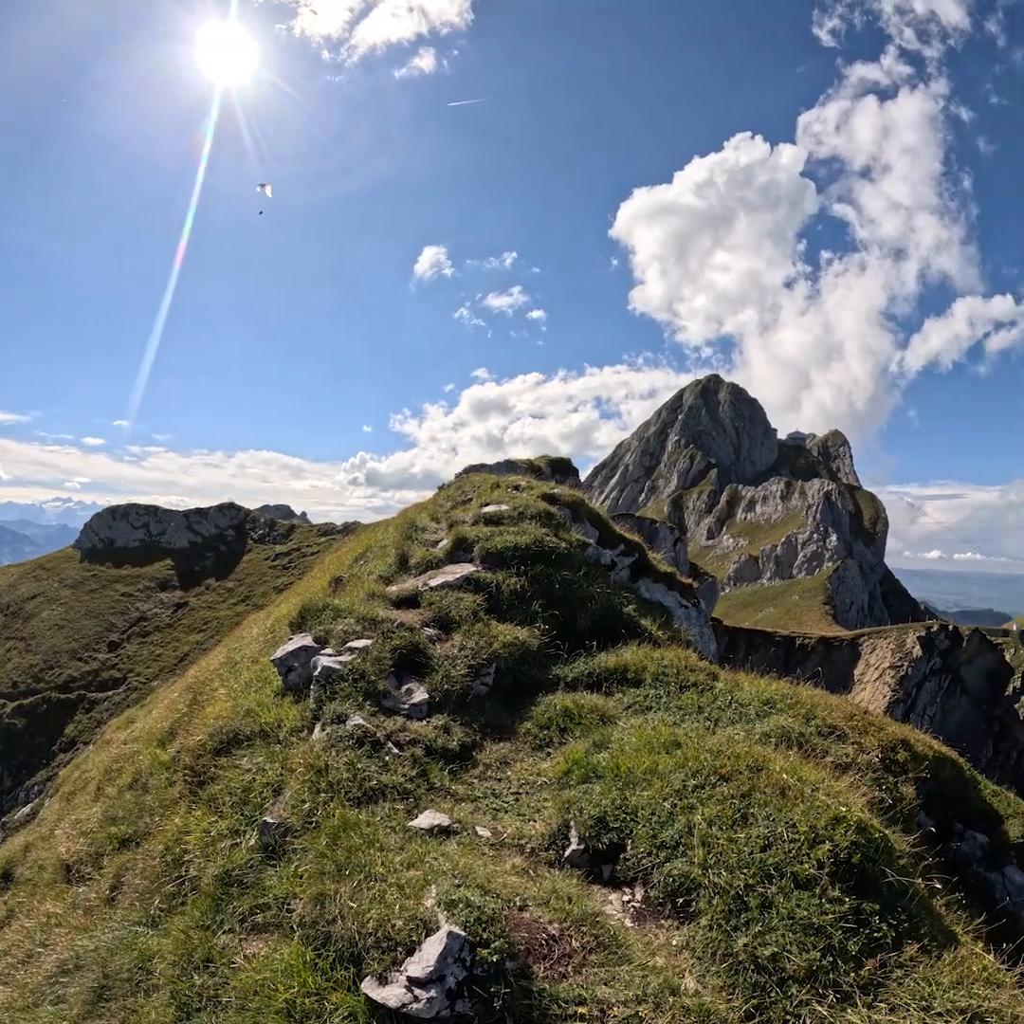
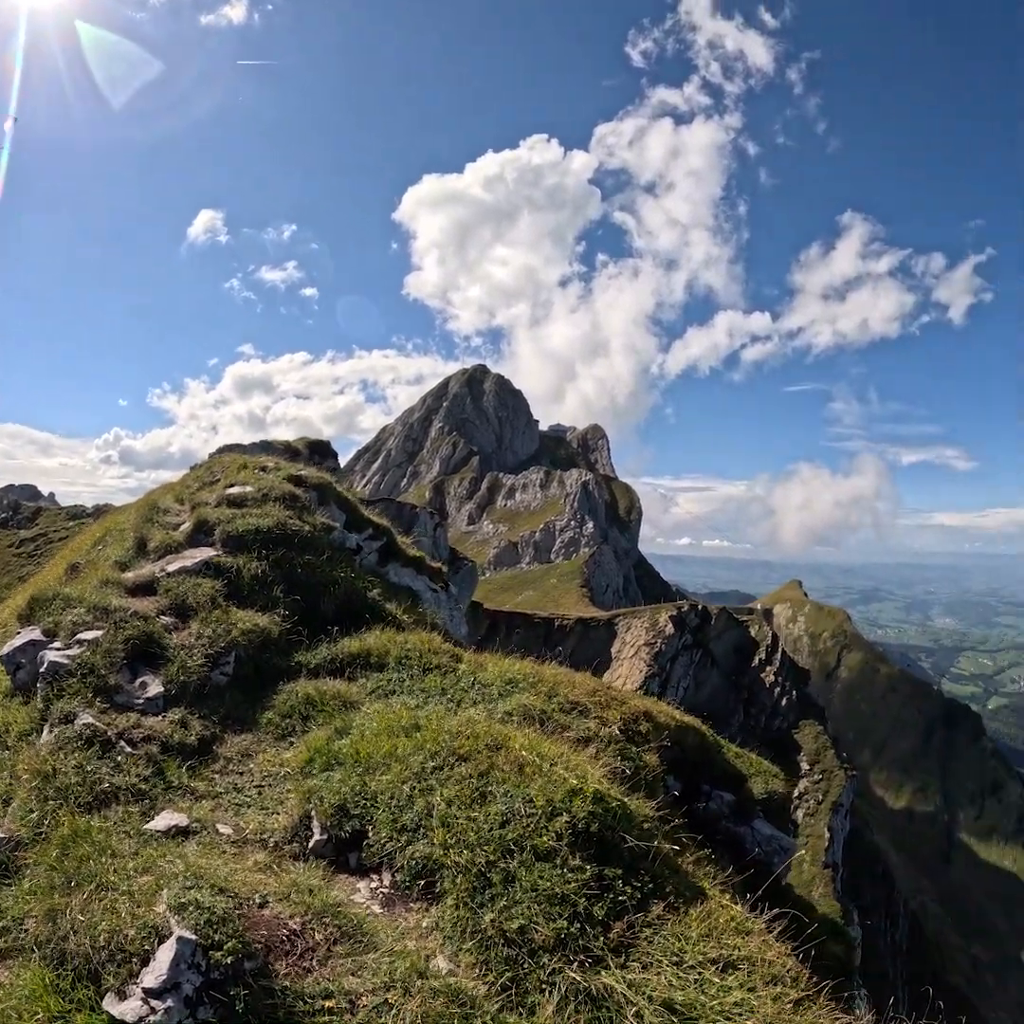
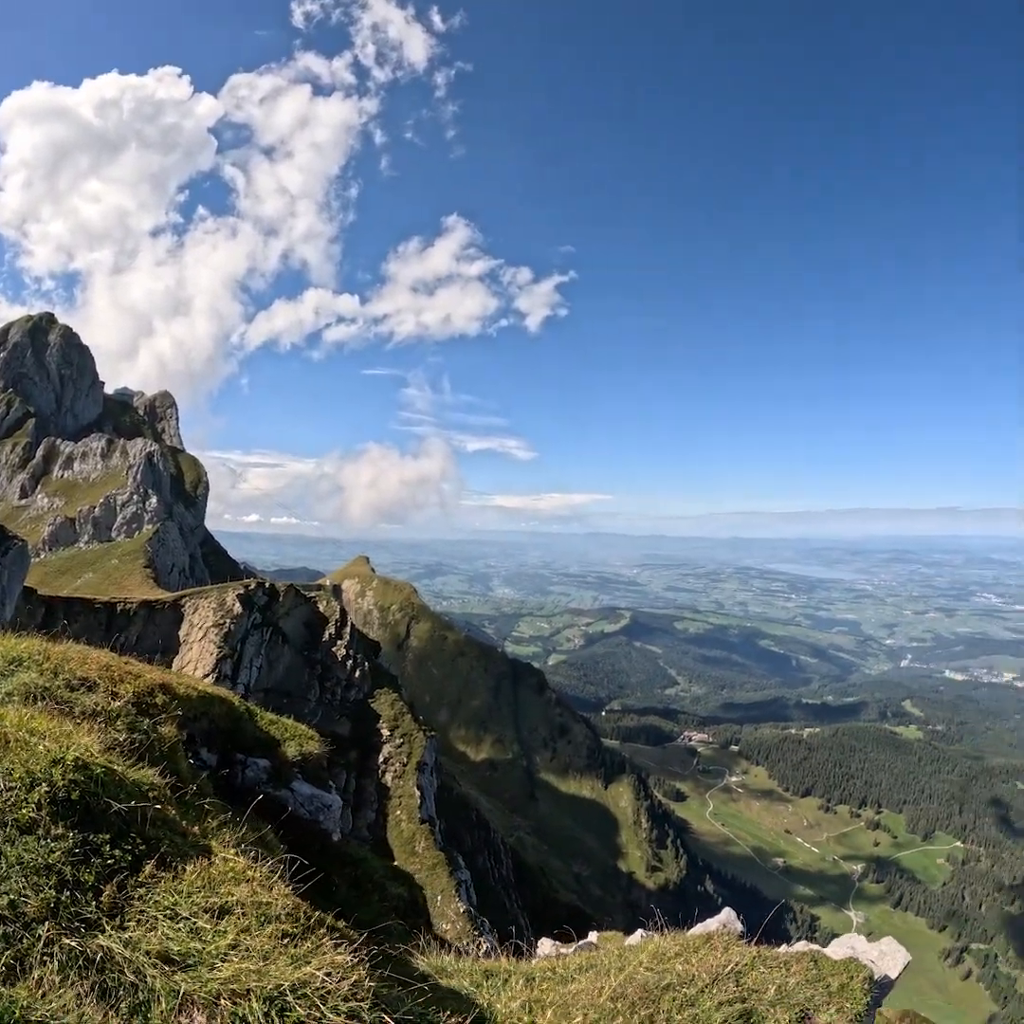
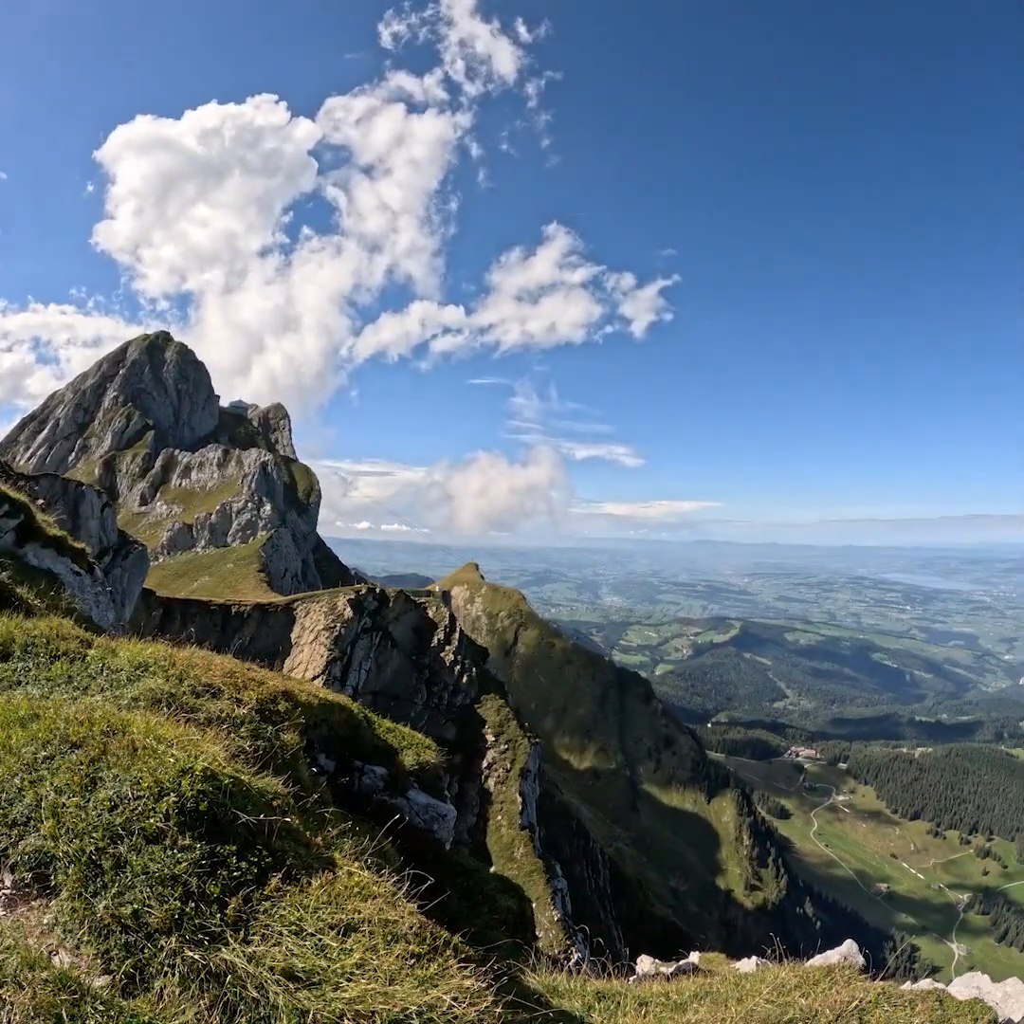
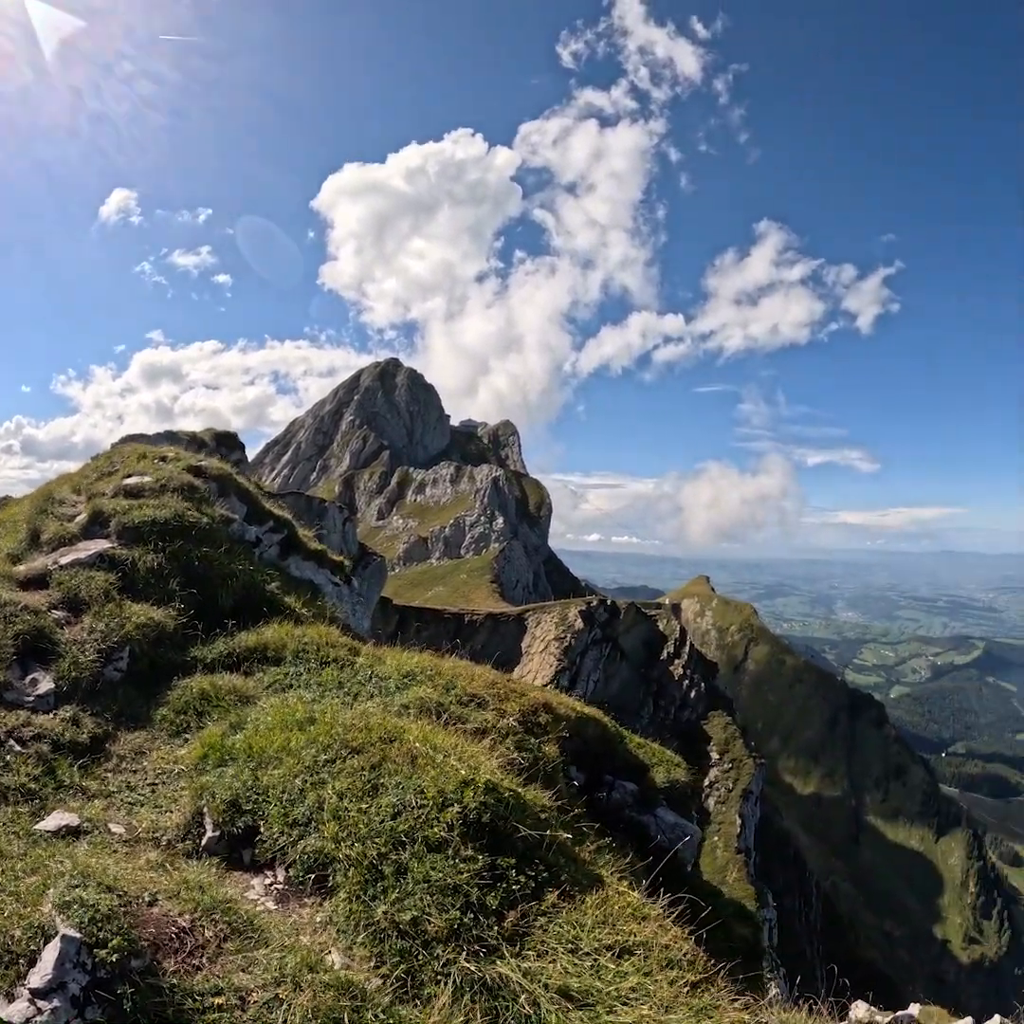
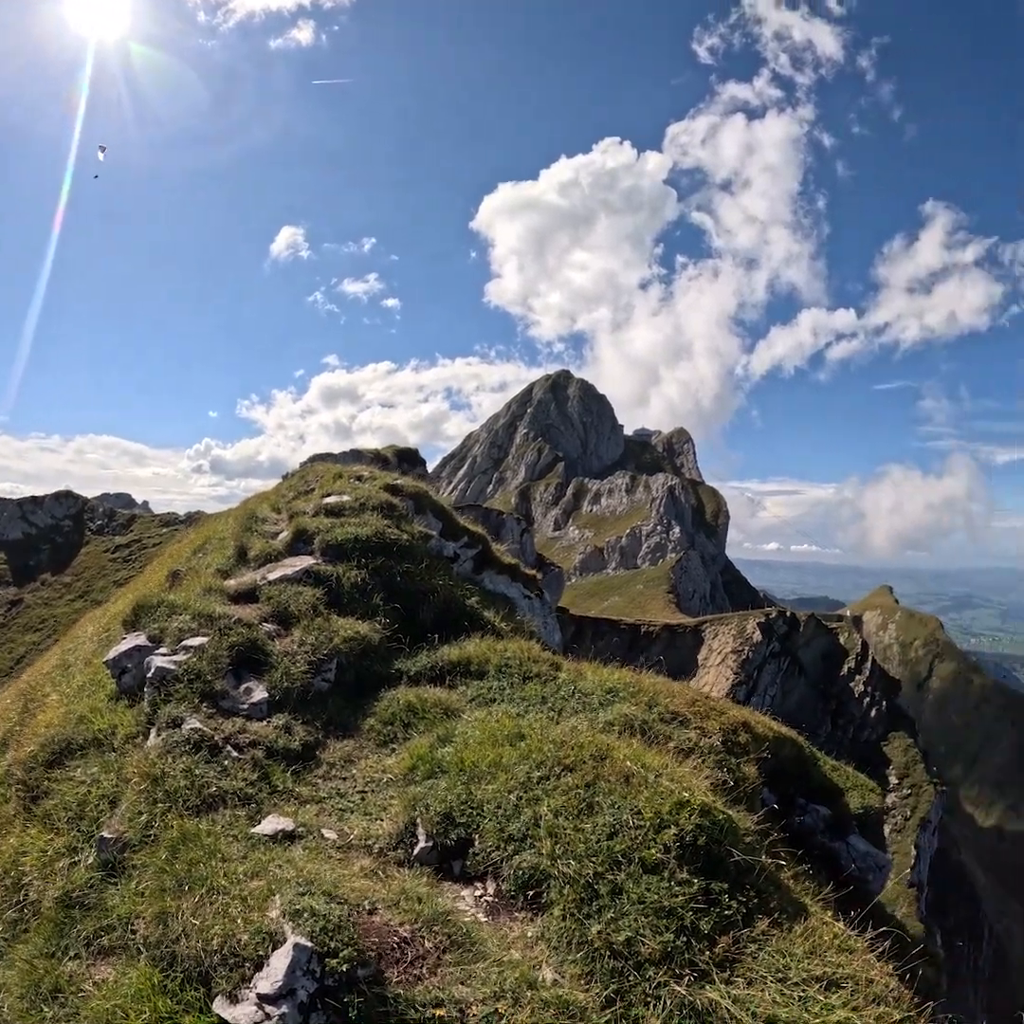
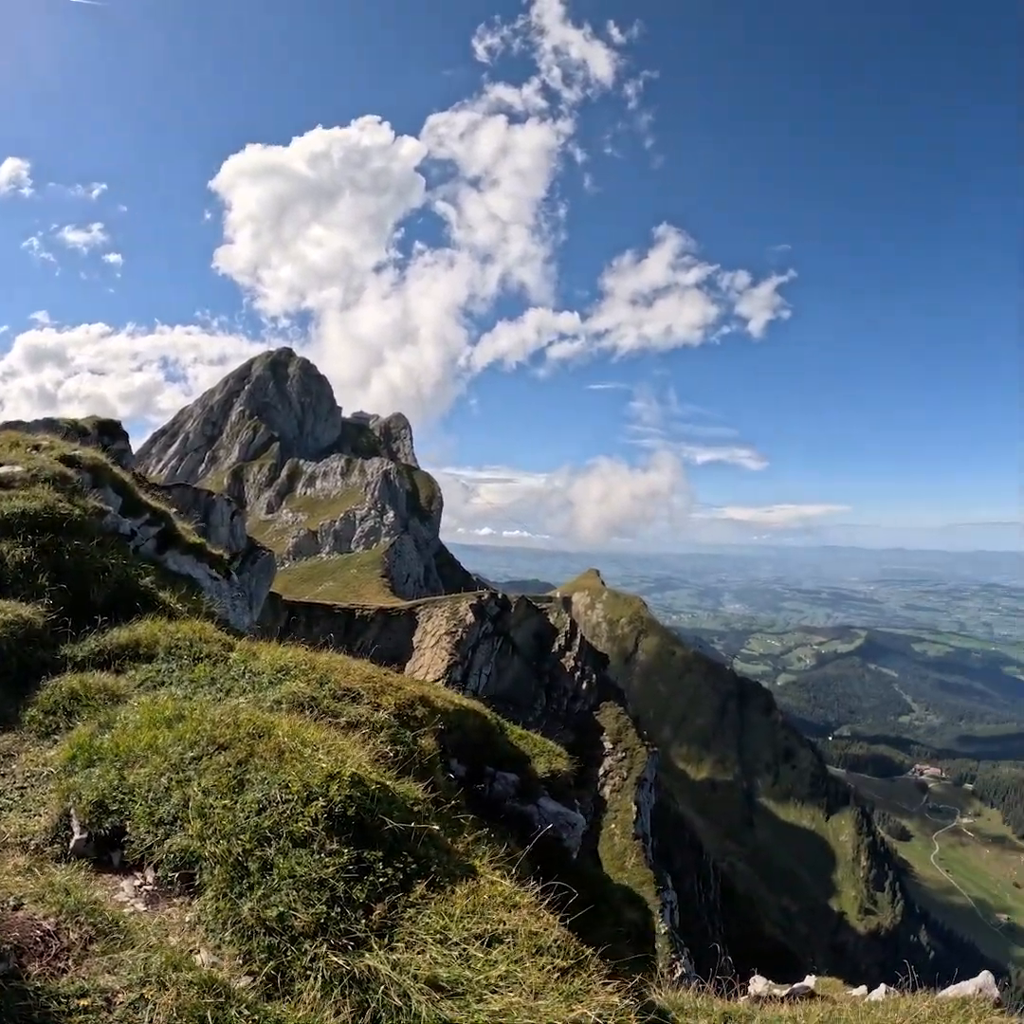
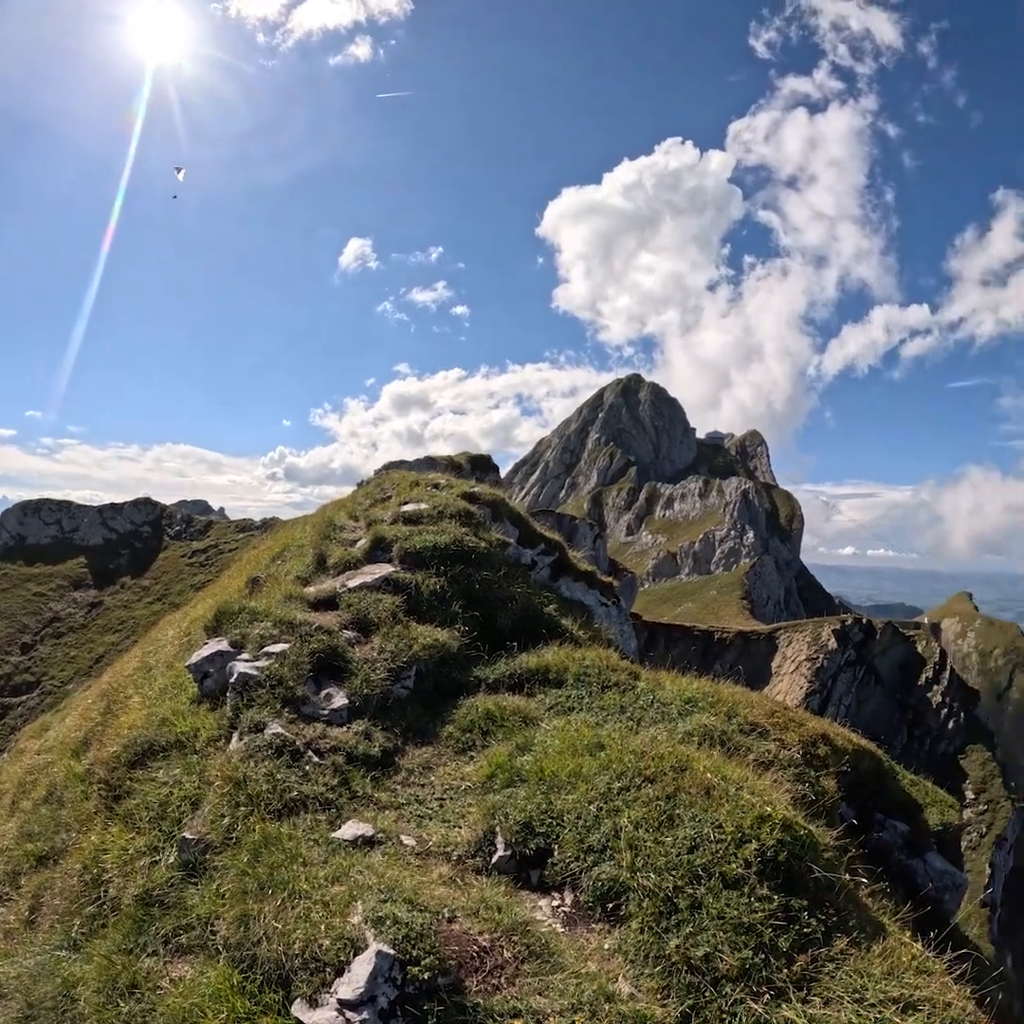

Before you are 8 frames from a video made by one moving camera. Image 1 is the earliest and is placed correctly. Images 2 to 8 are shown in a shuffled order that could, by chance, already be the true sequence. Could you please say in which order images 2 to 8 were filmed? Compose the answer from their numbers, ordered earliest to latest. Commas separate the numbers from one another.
8, 6, 2, 5, 7, 4, 3
